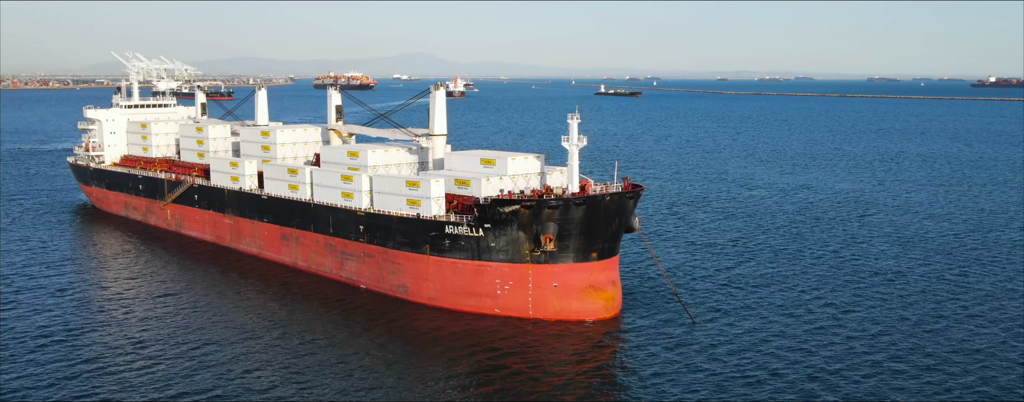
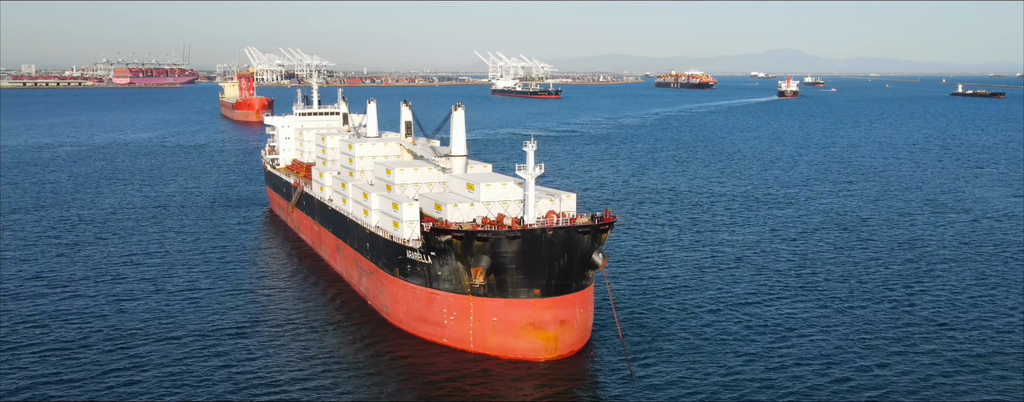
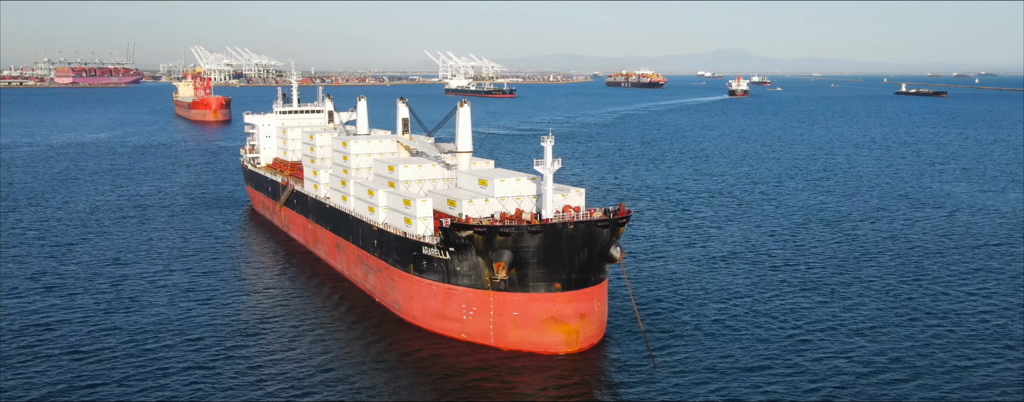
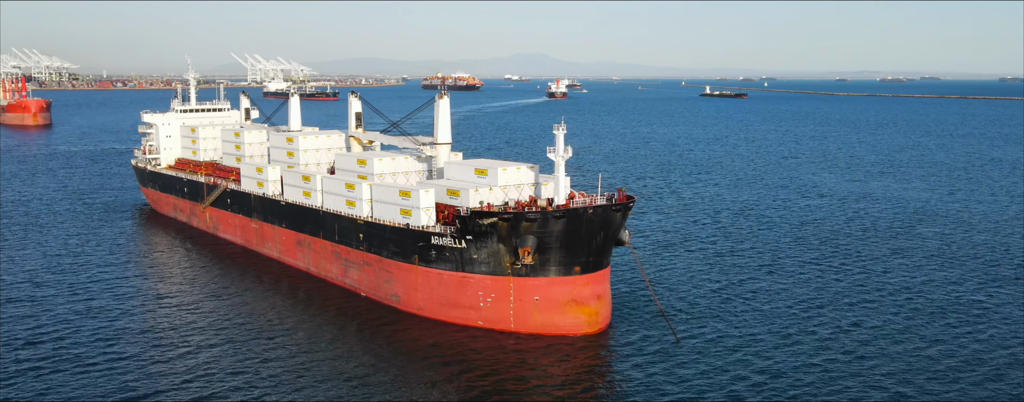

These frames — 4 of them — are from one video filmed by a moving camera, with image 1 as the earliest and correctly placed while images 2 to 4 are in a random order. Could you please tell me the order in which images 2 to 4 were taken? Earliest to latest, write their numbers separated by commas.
4, 3, 2
